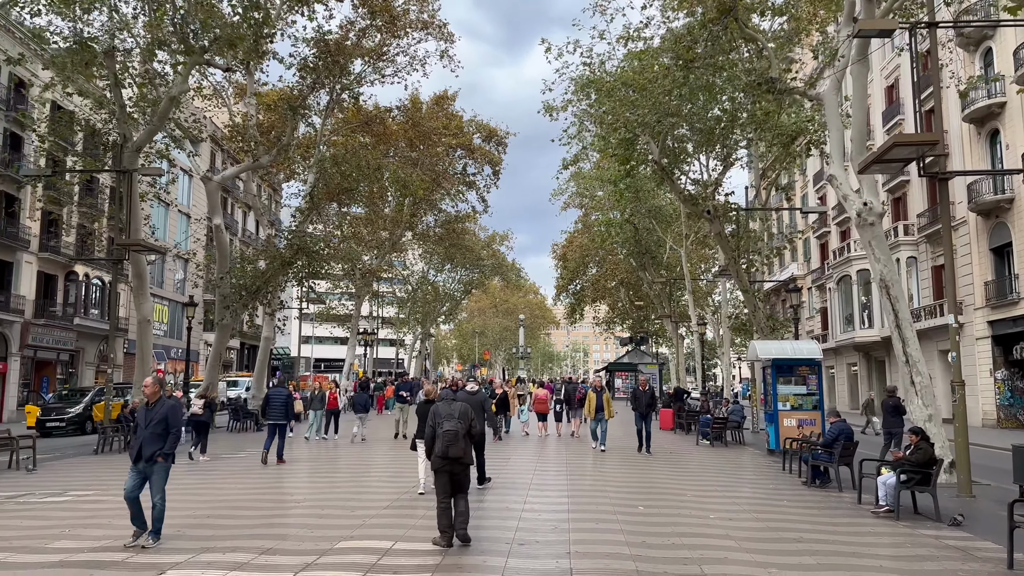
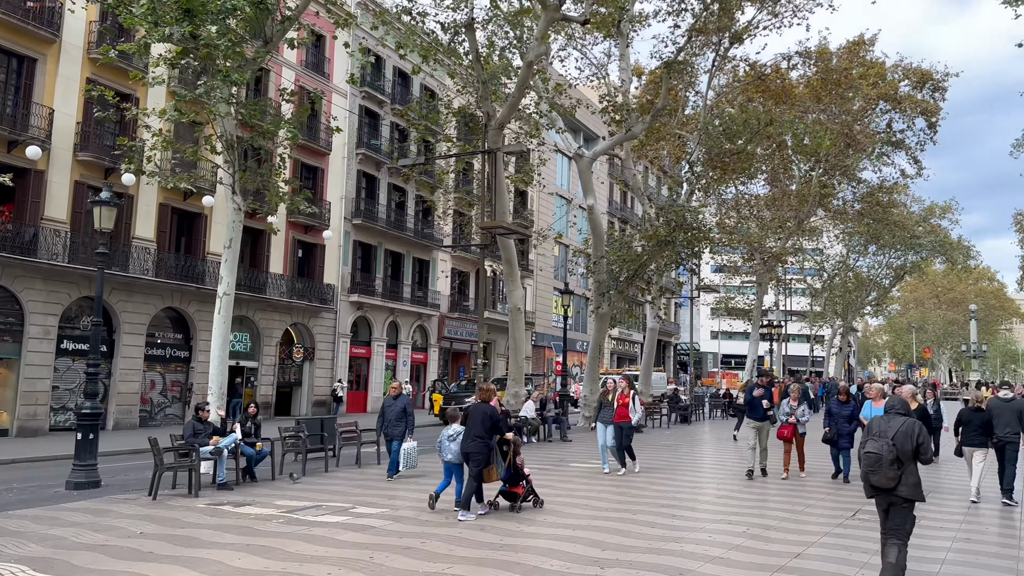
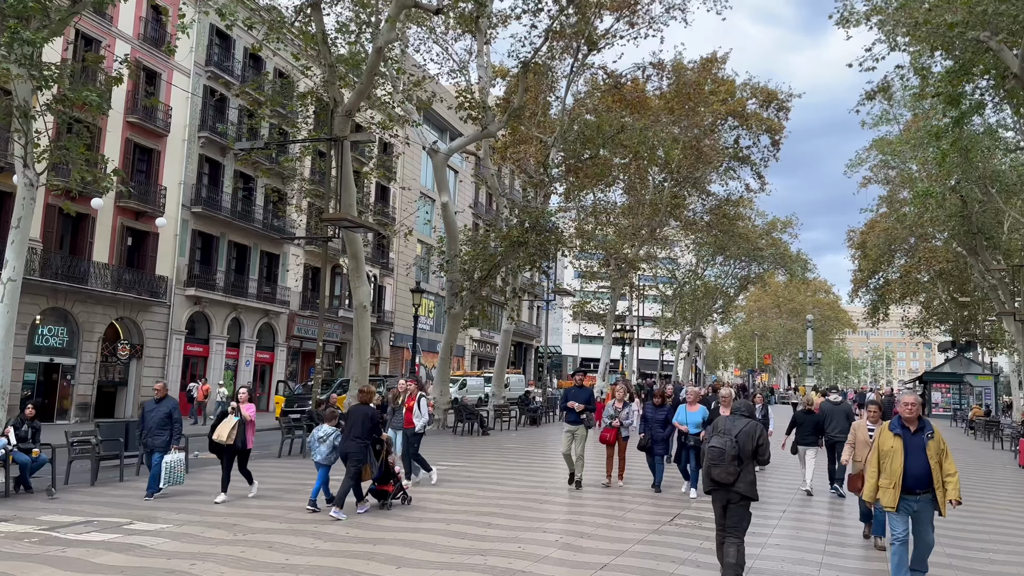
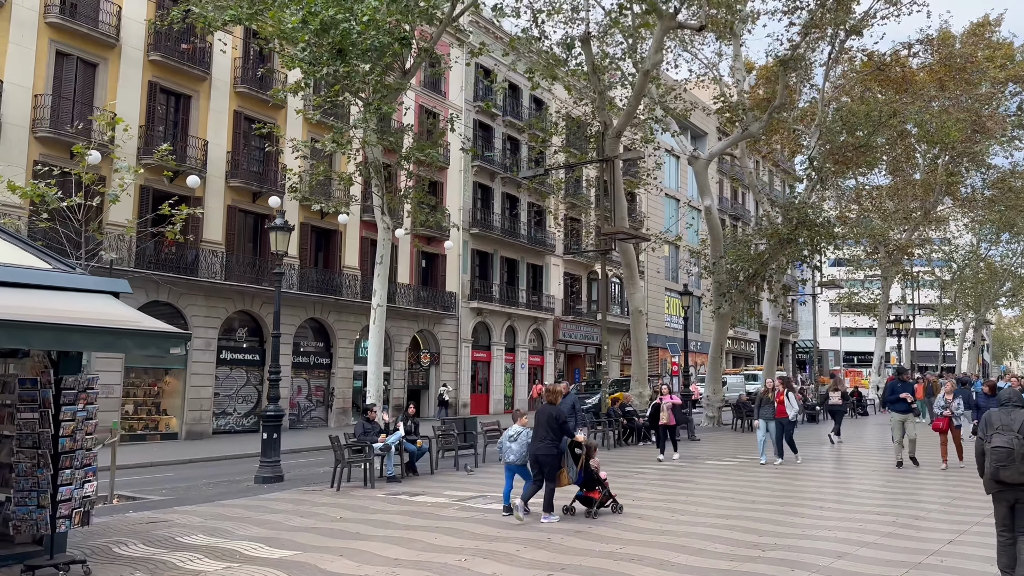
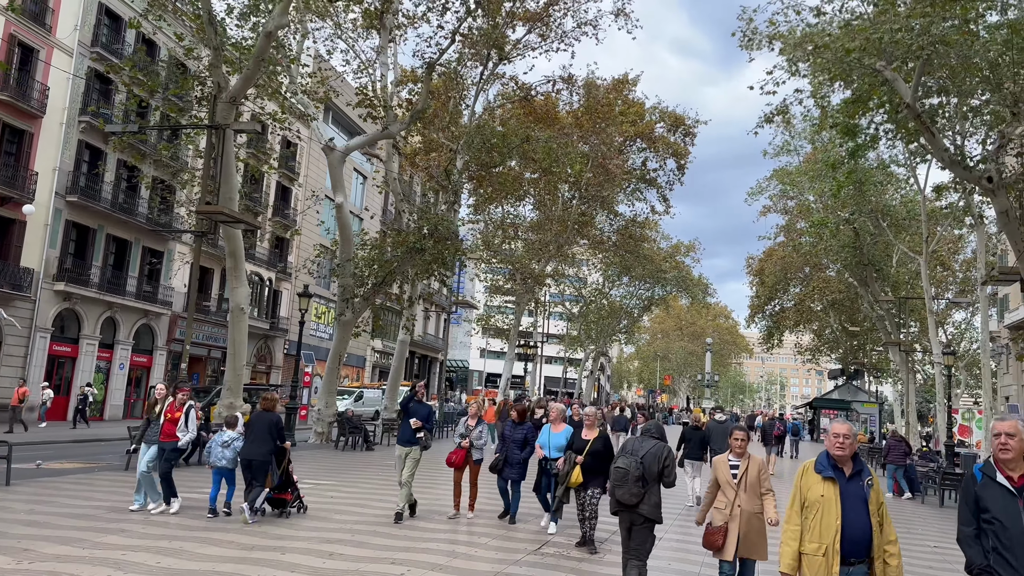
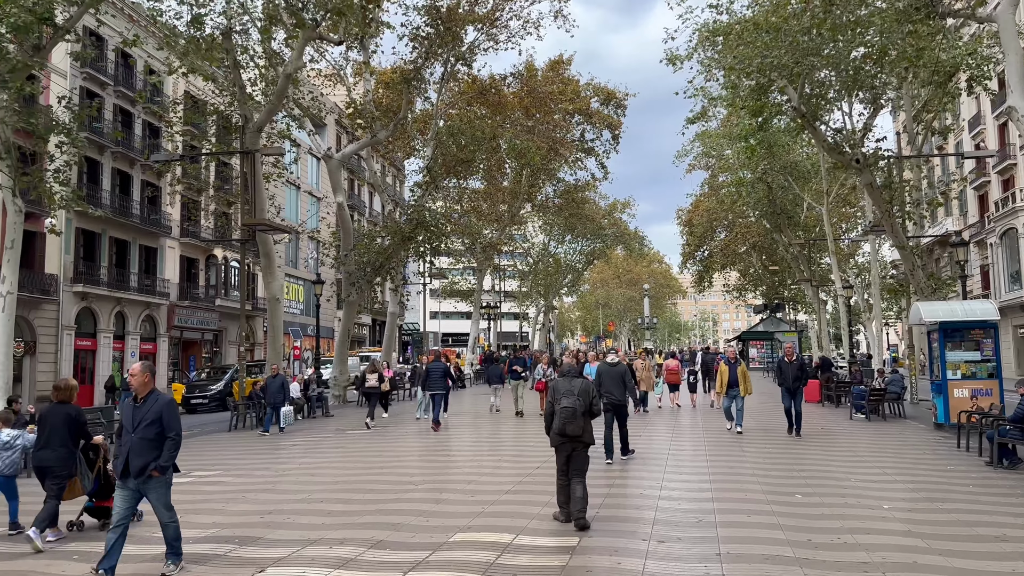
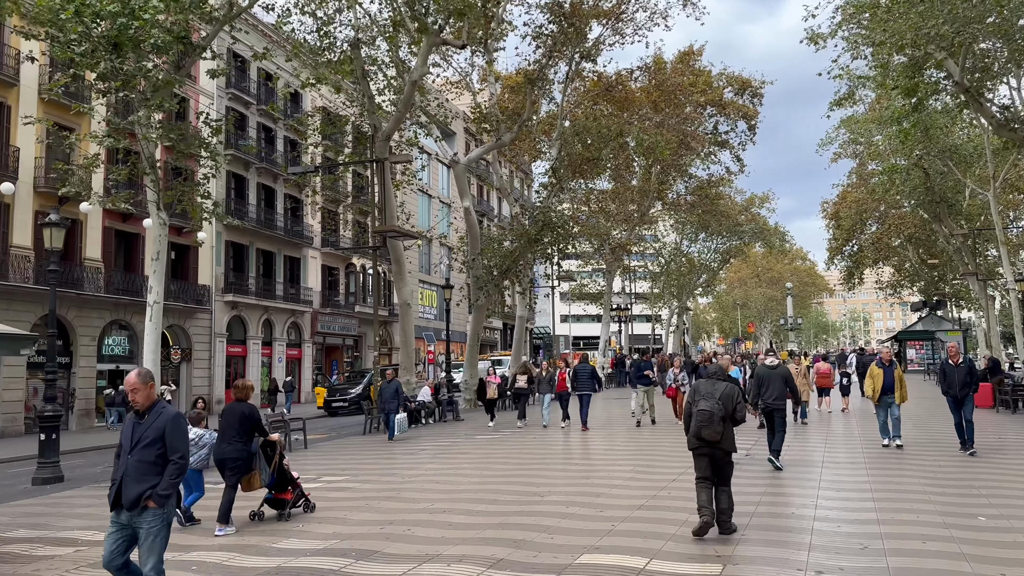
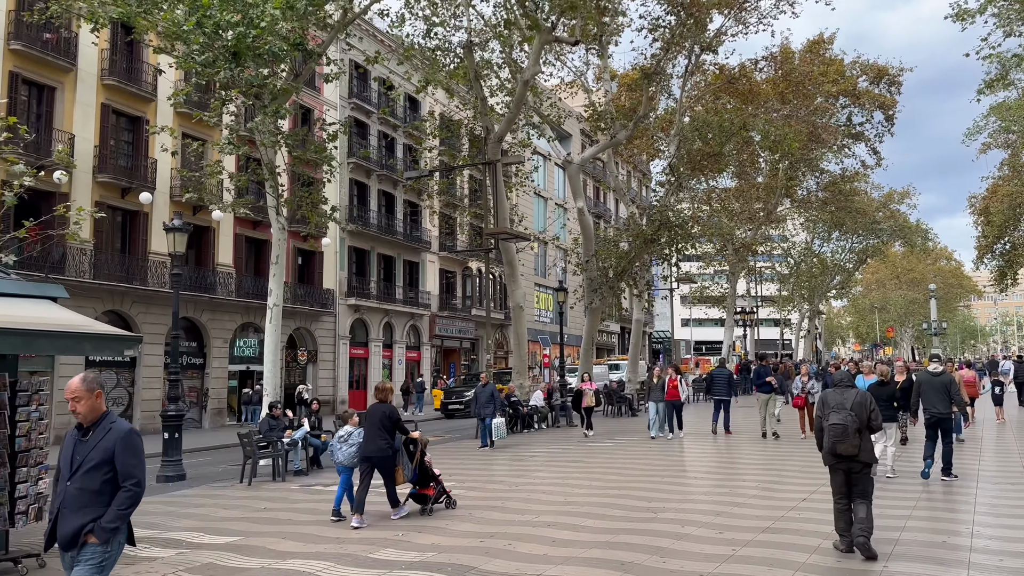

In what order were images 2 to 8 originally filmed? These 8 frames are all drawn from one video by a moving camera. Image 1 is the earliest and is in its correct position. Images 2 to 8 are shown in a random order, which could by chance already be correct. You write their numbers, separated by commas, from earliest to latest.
6, 7, 8, 4, 2, 3, 5
